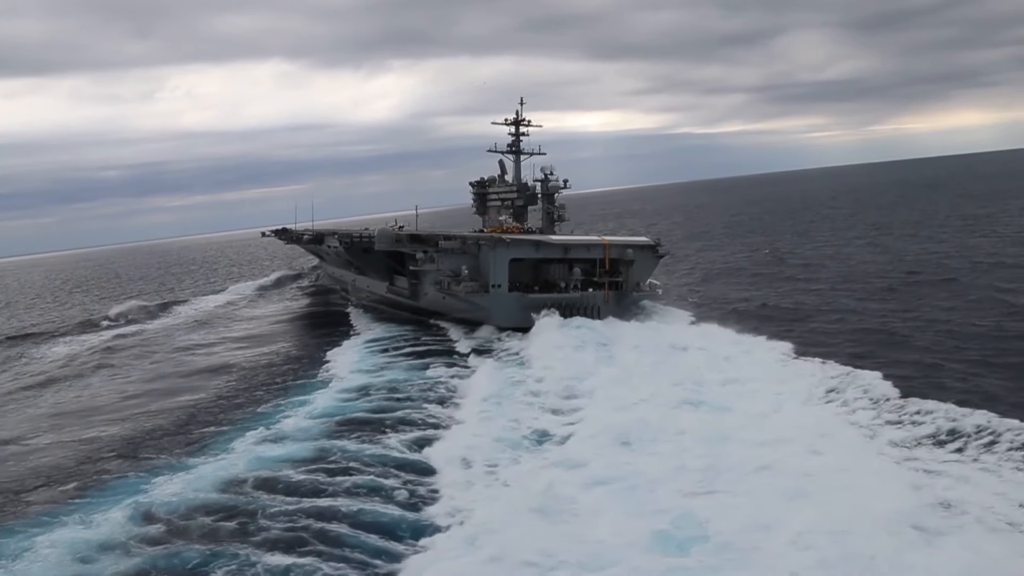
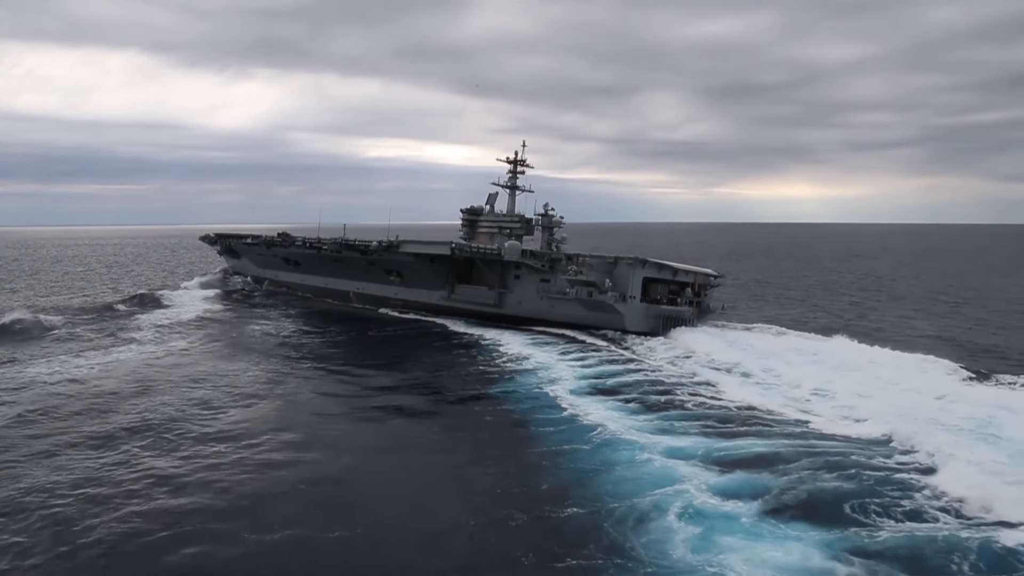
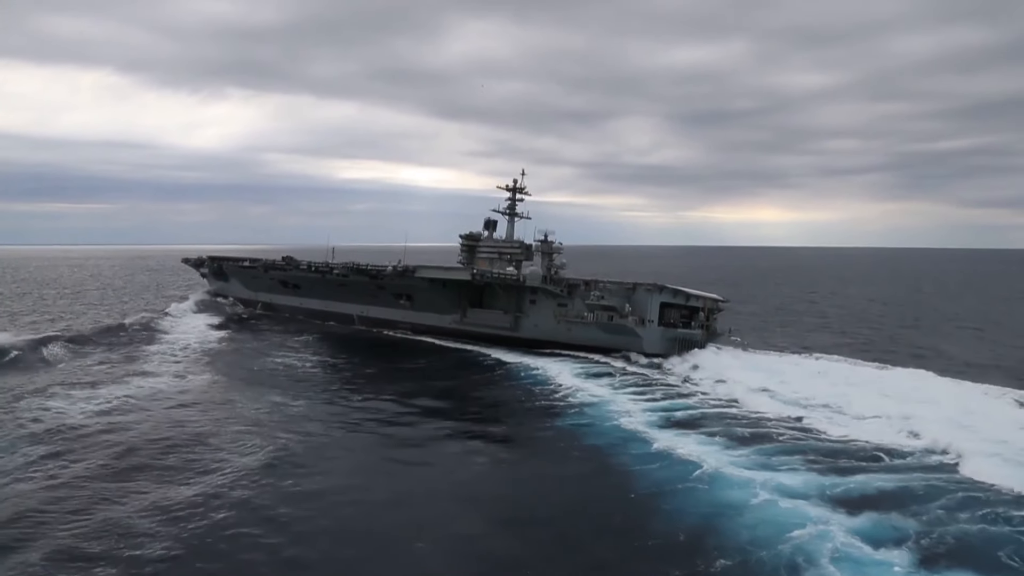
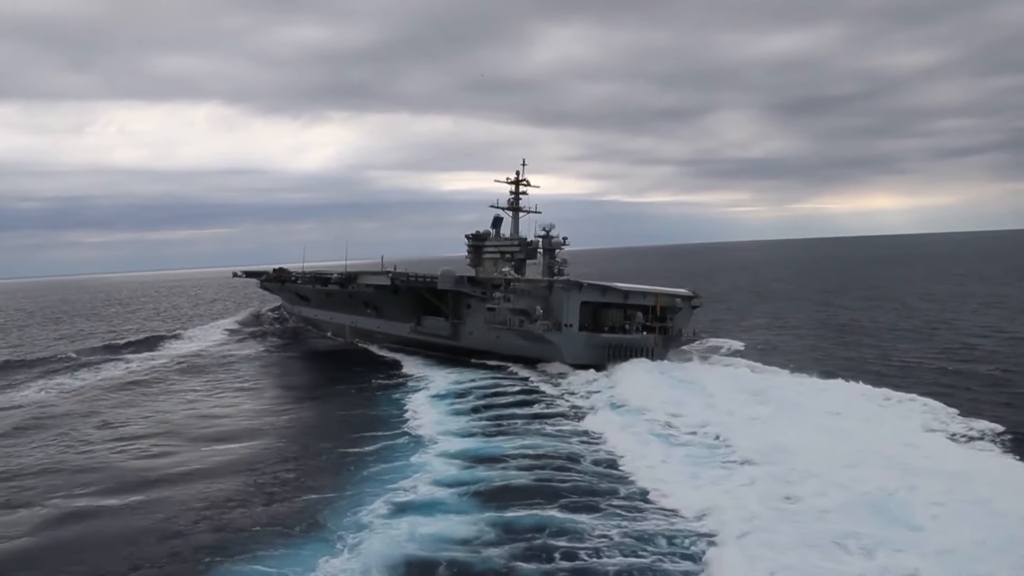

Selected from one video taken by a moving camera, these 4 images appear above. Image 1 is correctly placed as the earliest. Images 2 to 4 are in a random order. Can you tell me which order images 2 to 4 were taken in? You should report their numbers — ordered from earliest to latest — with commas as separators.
4, 2, 3
